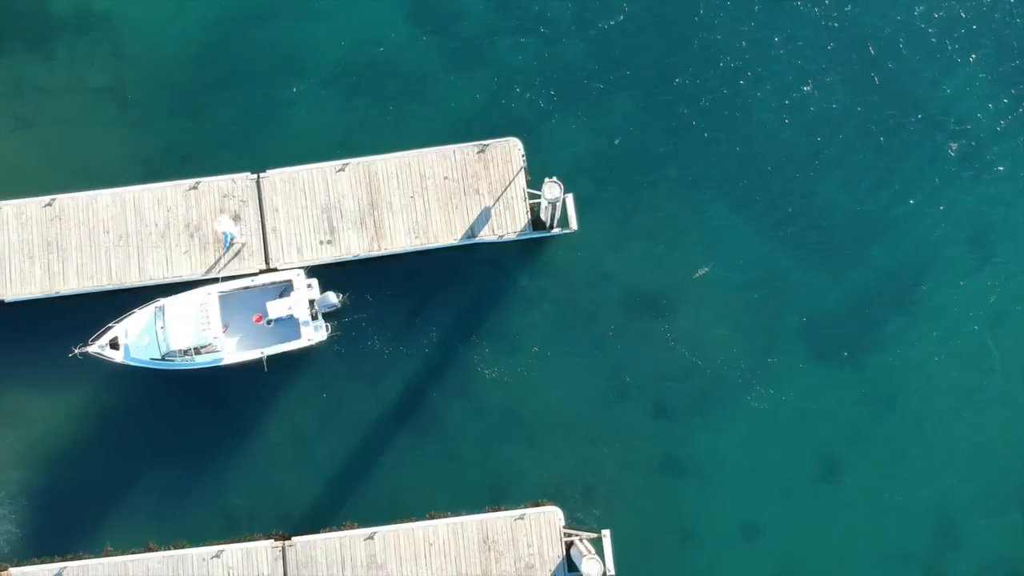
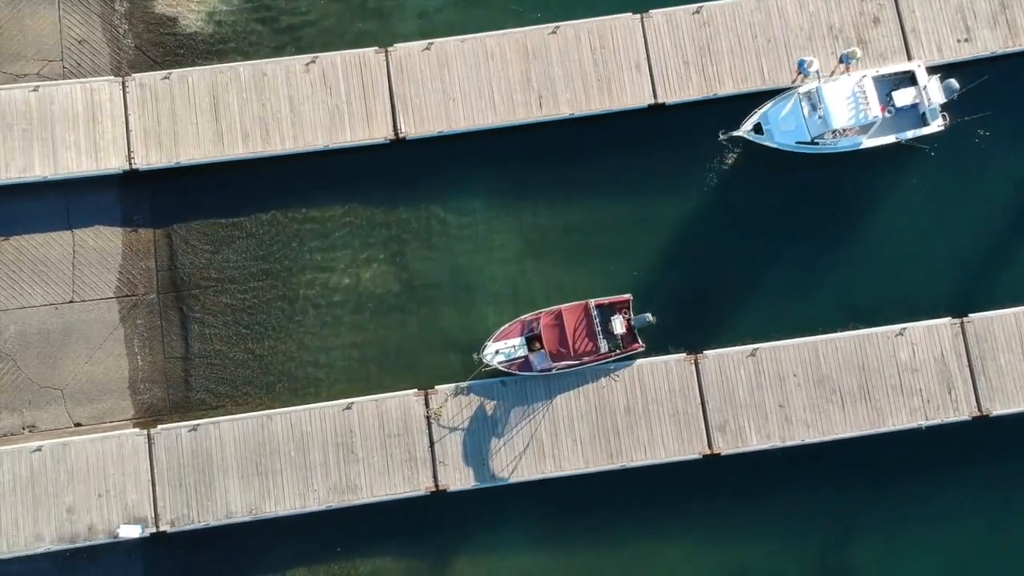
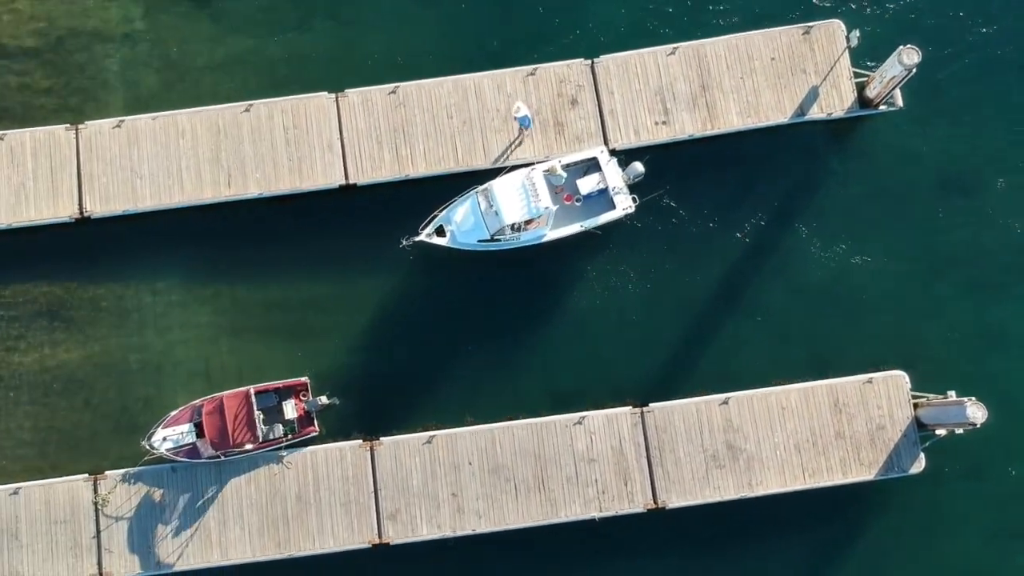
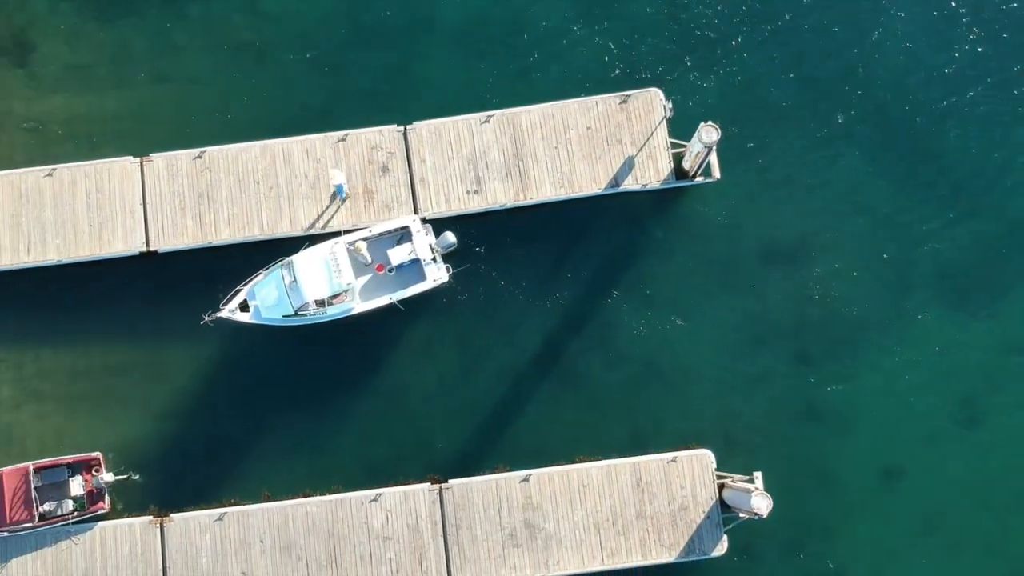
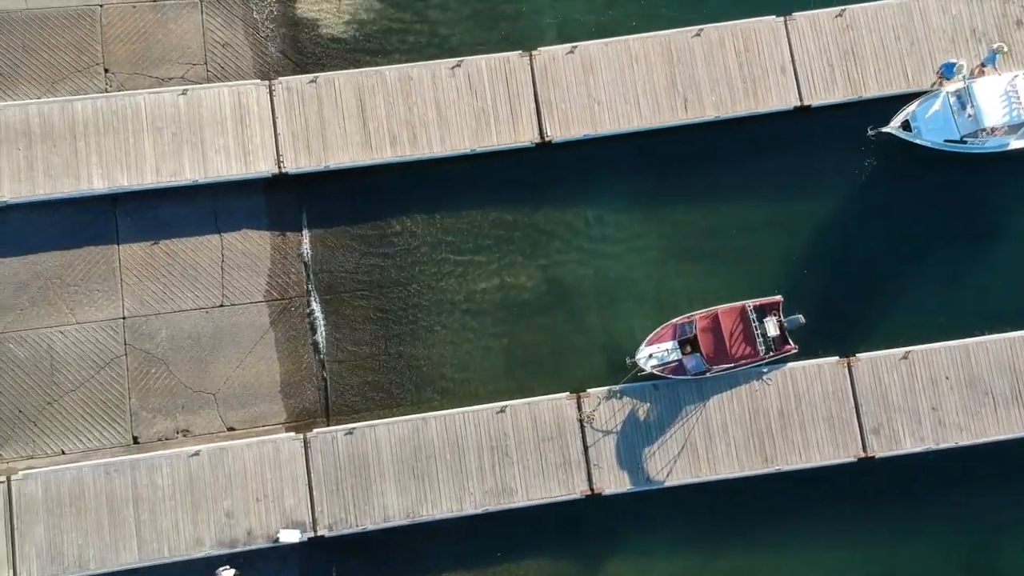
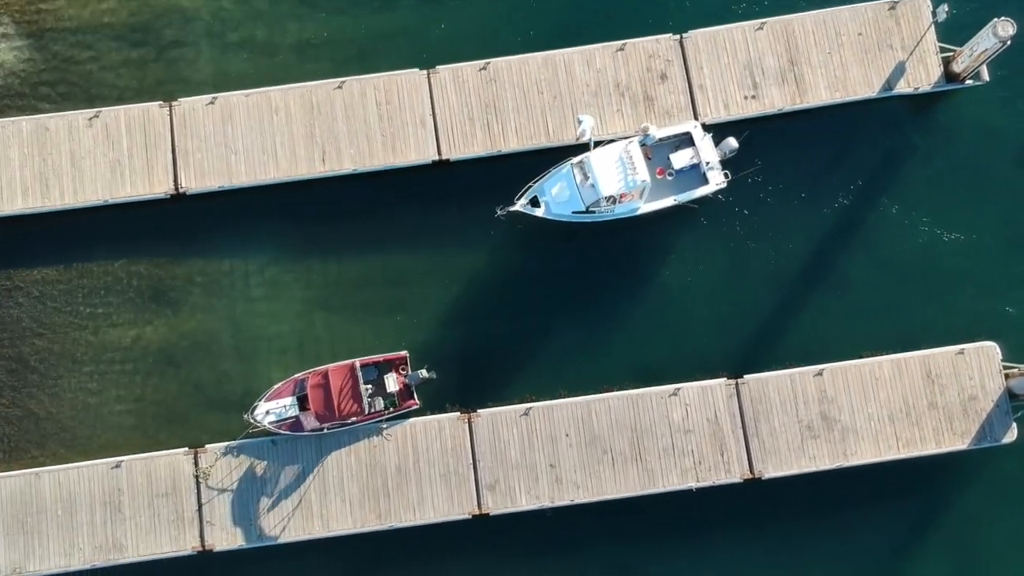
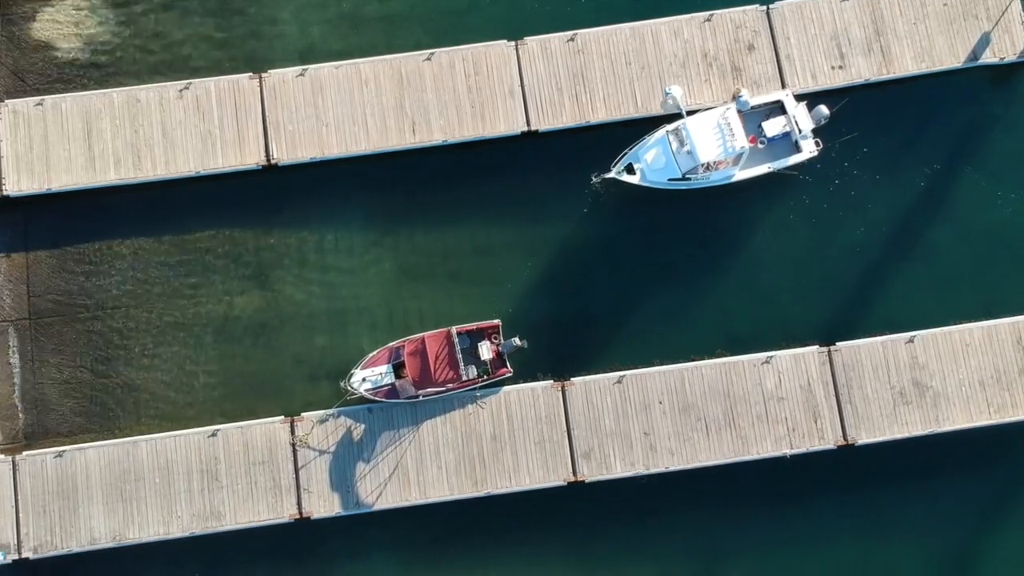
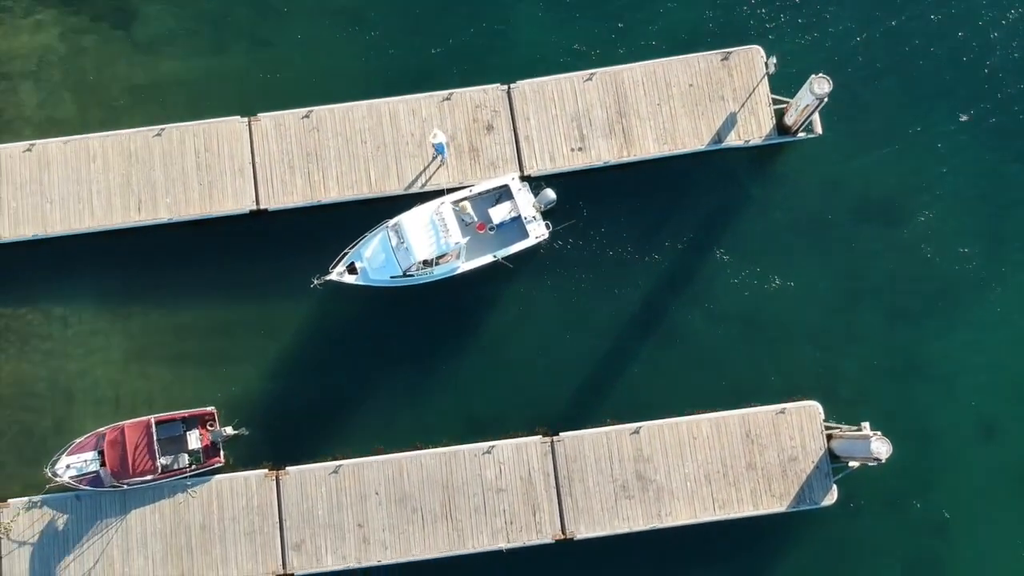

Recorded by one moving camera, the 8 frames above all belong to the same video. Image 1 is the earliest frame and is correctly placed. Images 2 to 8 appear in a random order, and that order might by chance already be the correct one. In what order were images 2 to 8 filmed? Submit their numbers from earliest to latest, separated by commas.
4, 8, 3, 6, 7, 2, 5
